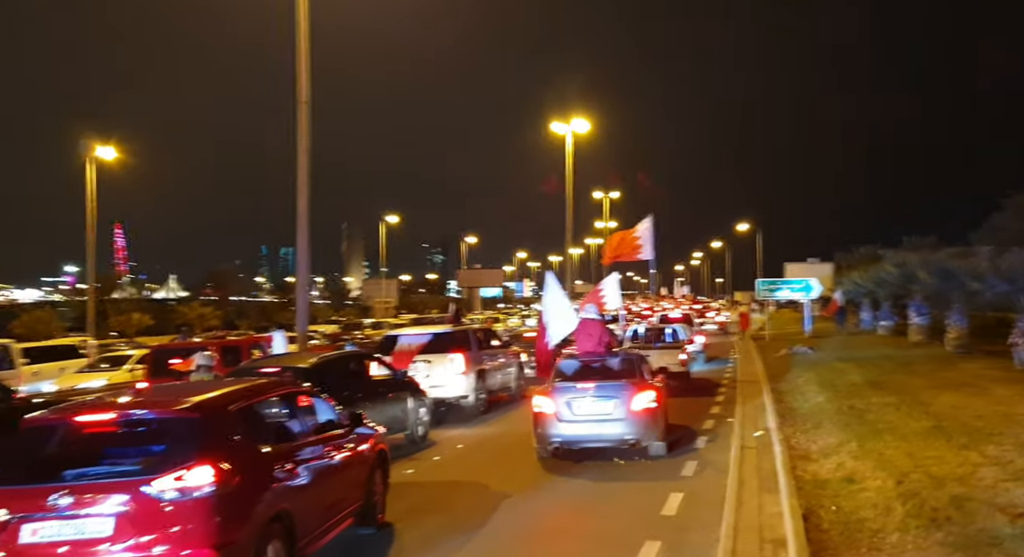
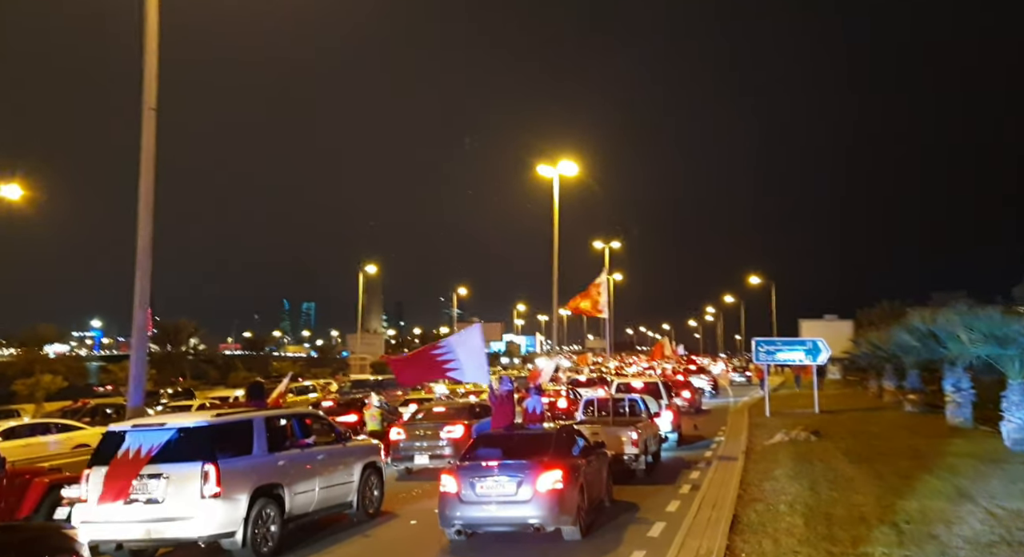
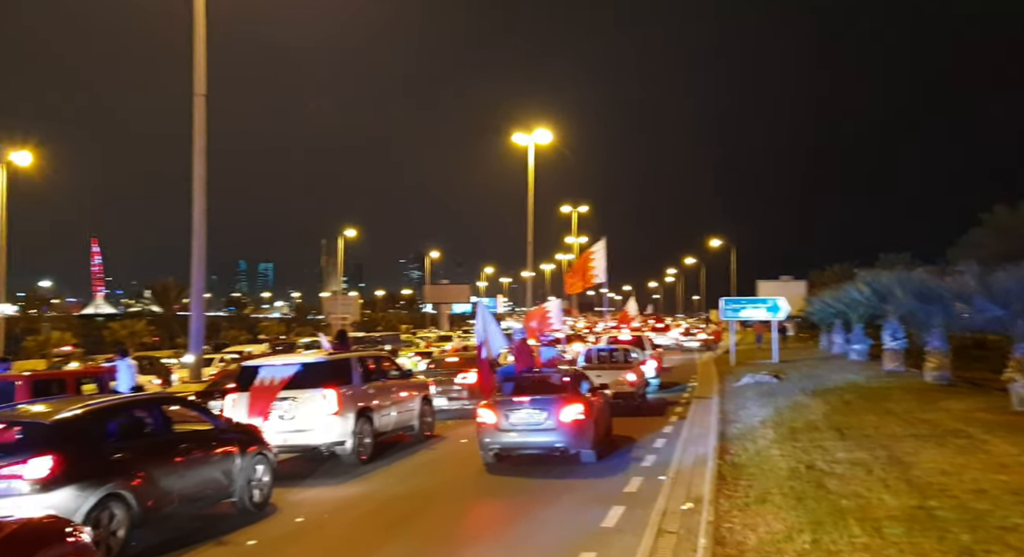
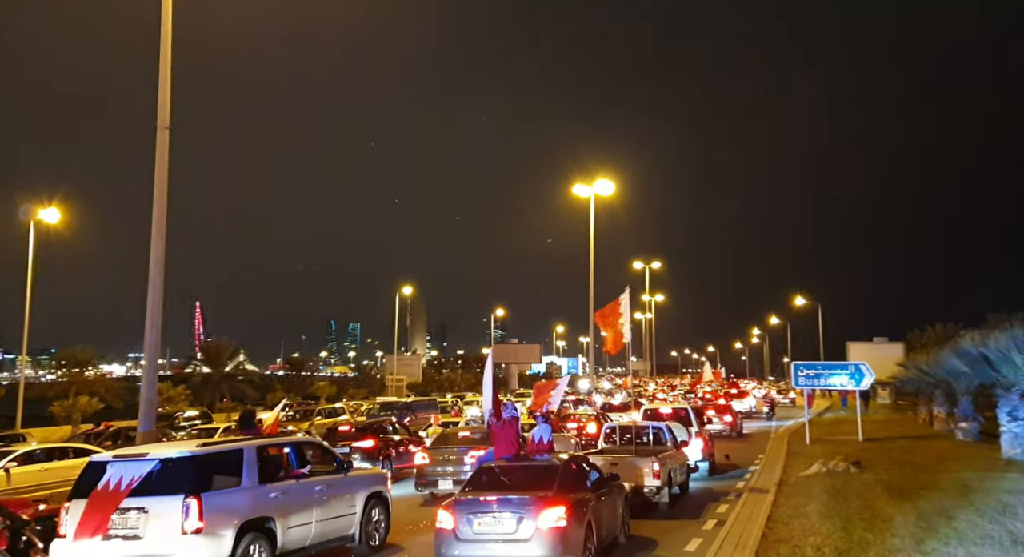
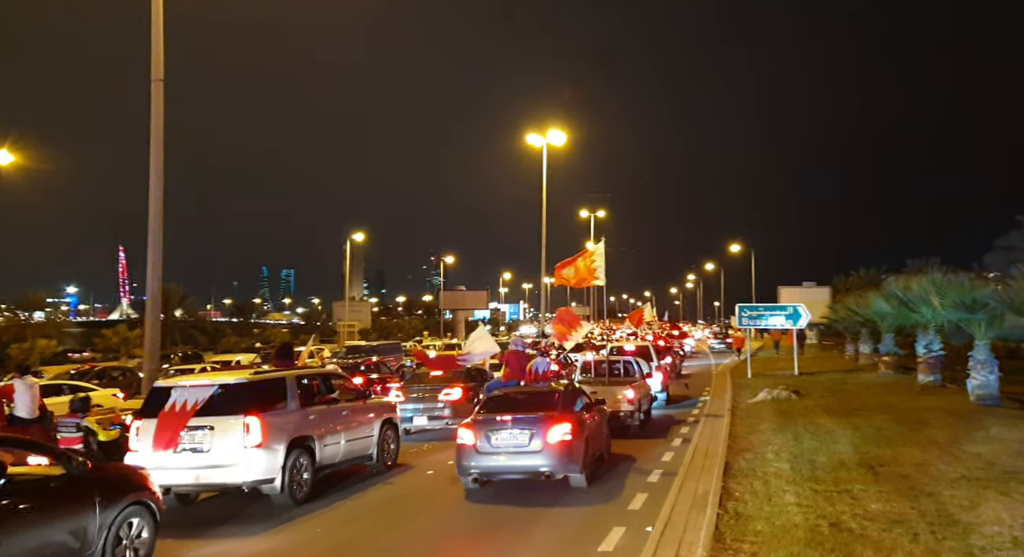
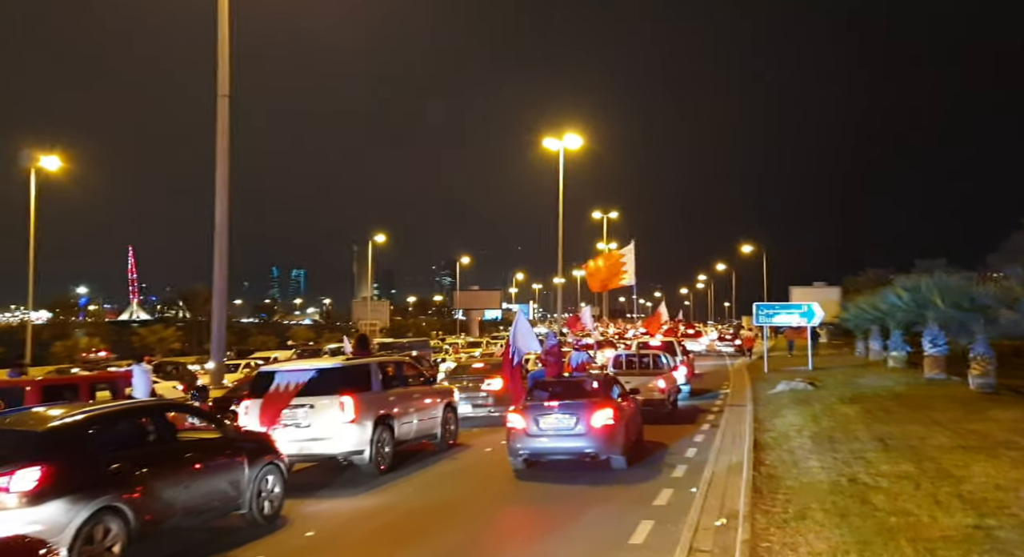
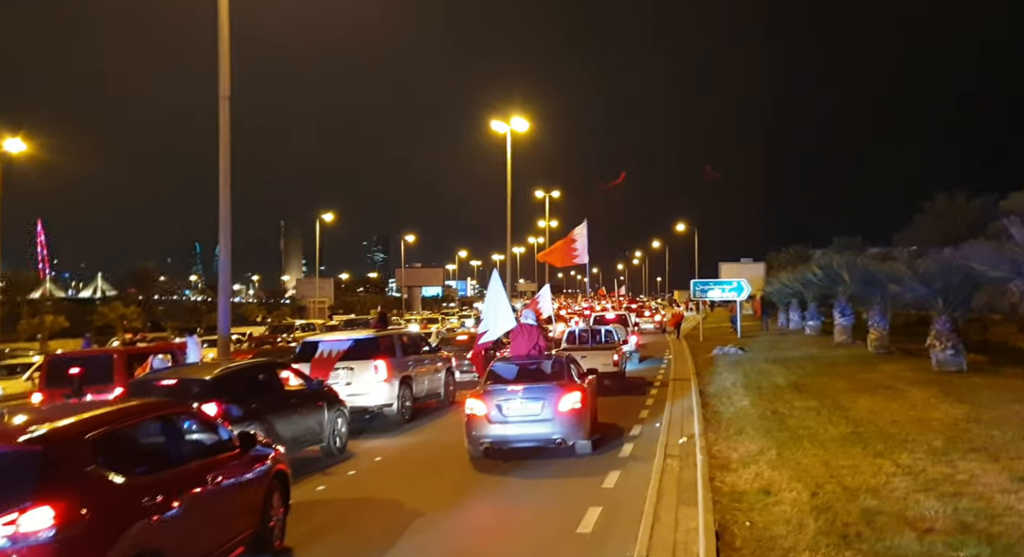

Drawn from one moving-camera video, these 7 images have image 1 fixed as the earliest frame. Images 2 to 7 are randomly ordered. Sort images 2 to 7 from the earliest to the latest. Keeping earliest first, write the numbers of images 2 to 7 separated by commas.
7, 3, 6, 5, 2, 4
